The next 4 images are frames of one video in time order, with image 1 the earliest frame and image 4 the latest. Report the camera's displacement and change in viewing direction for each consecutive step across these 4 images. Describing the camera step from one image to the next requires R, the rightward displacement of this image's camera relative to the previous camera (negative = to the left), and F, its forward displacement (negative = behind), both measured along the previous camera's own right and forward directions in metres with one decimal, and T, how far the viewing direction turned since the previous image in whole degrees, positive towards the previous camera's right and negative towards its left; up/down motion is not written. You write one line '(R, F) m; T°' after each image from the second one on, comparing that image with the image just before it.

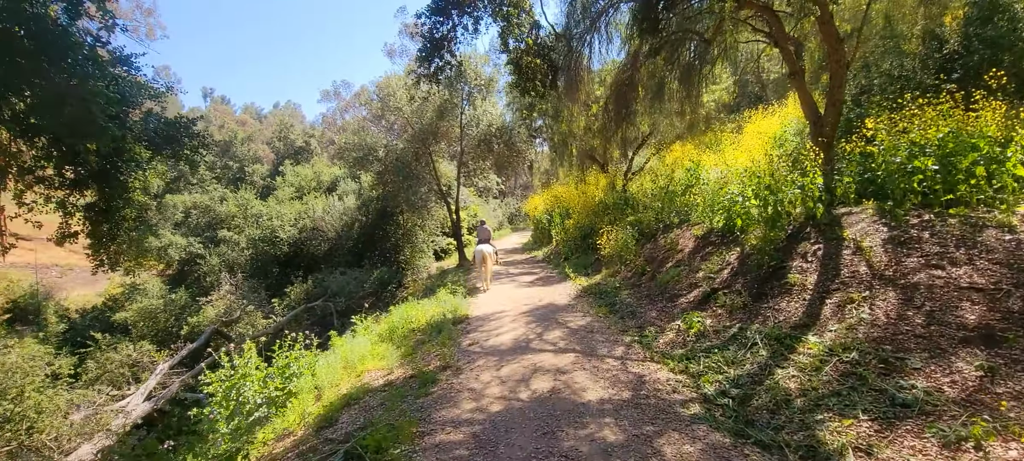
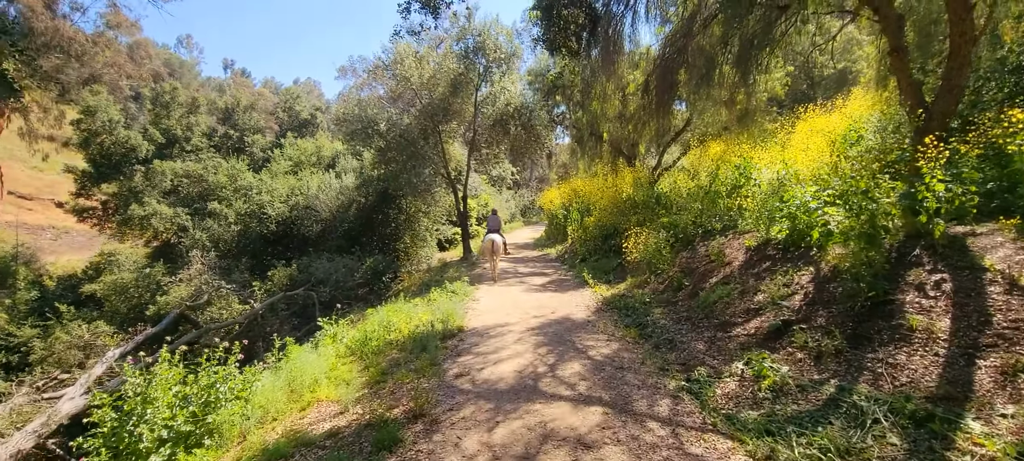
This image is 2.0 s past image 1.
(0.0, +1.5) m; -1°
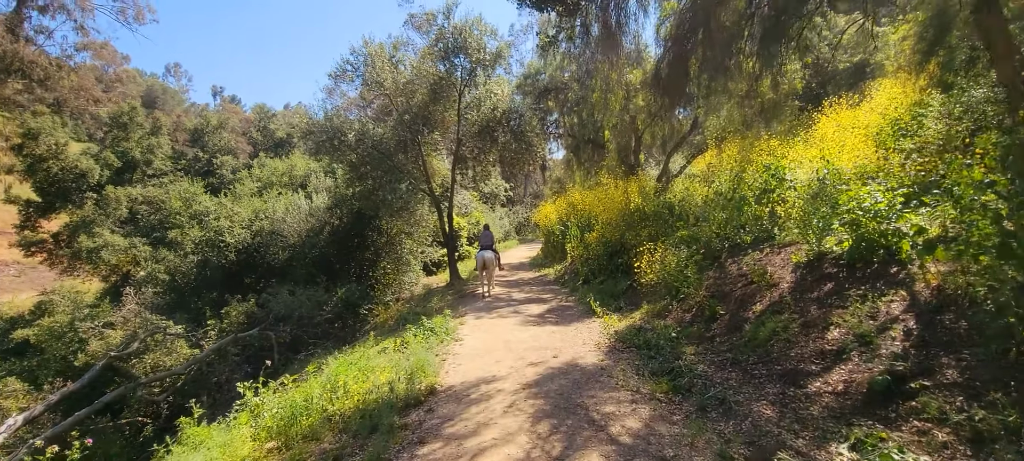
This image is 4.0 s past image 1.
(+0.1, +1.4) m; 0°
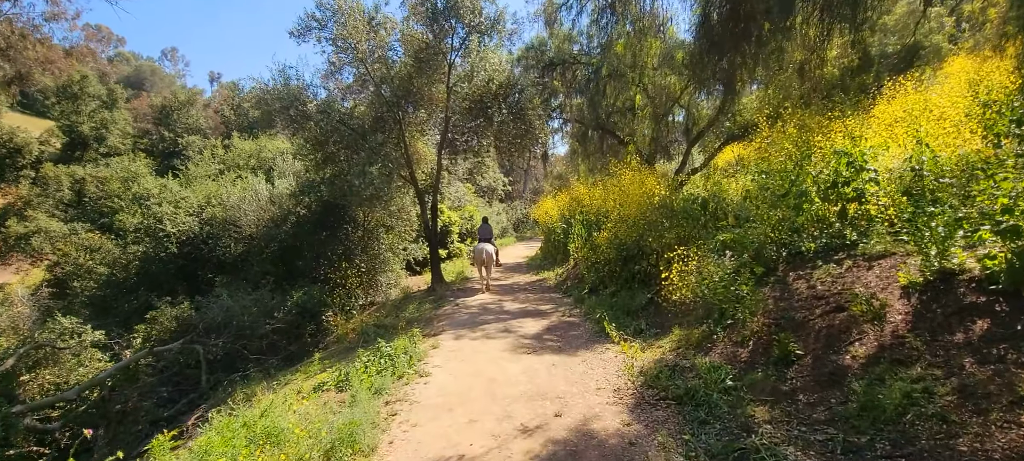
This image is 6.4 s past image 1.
(+0.1, +1.7) m; 0°
